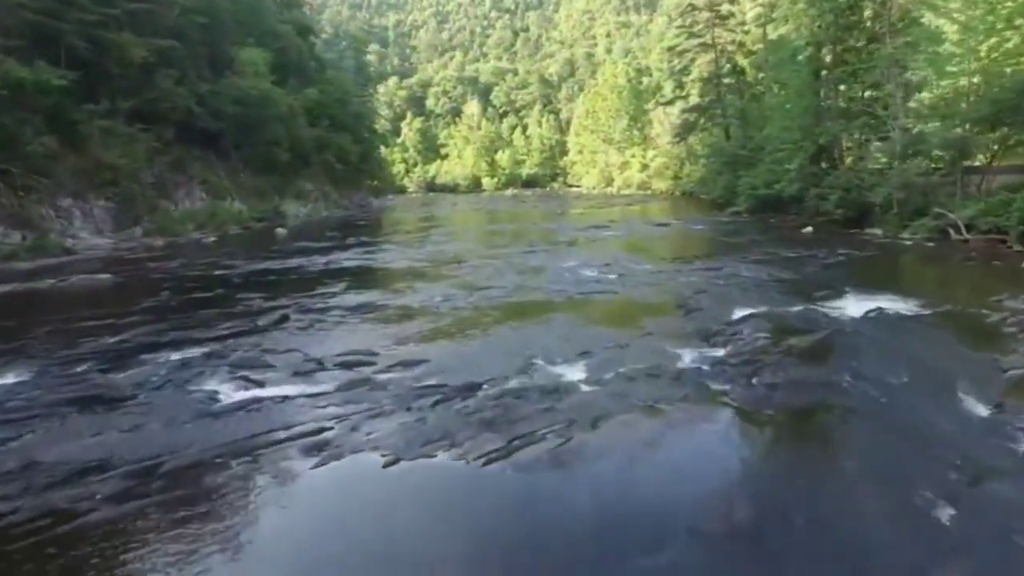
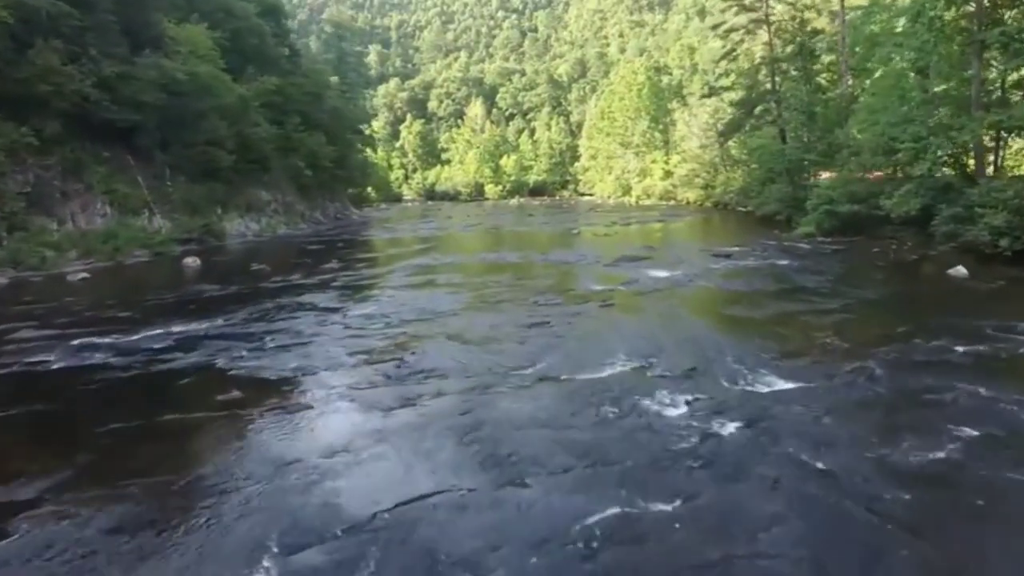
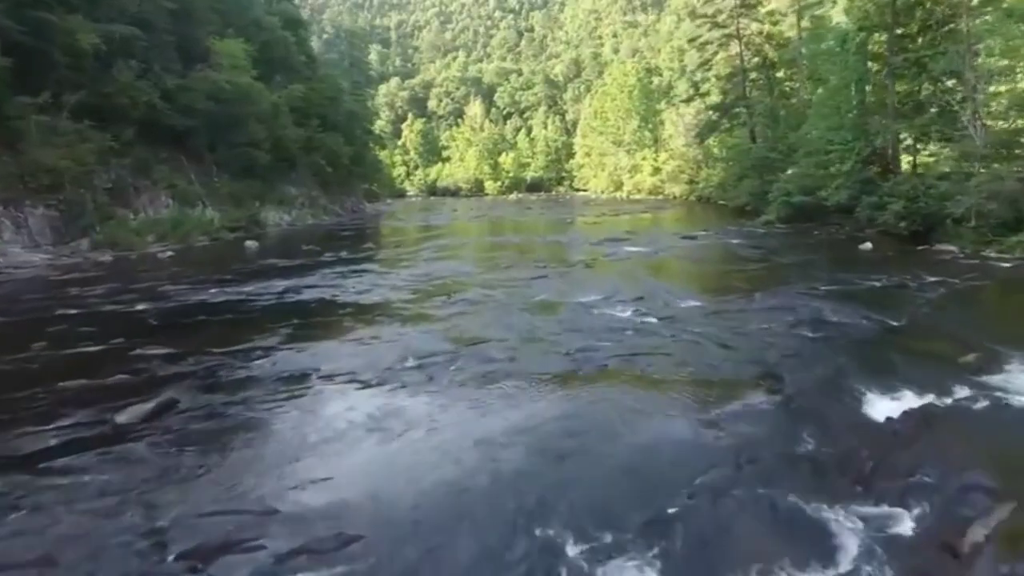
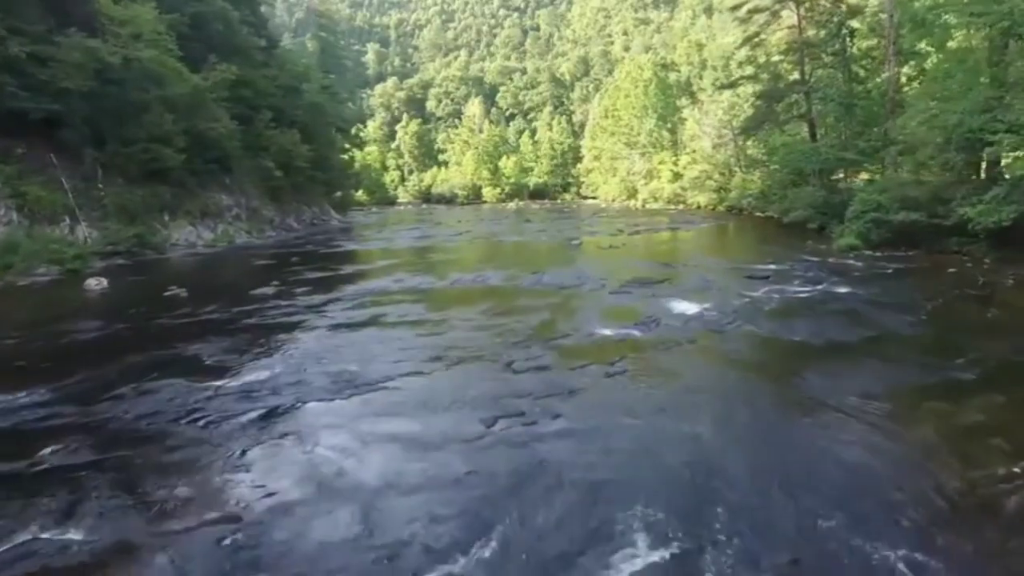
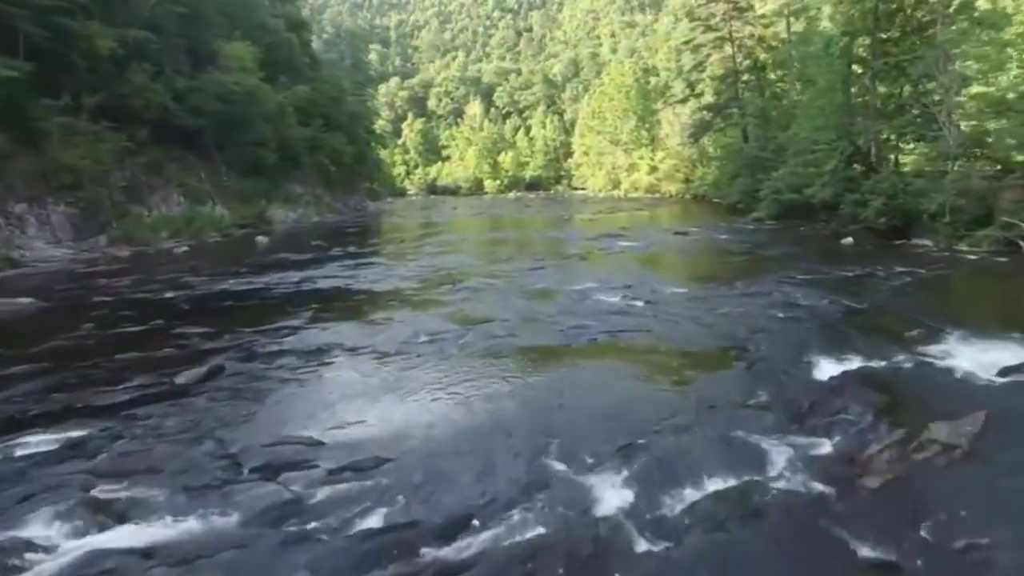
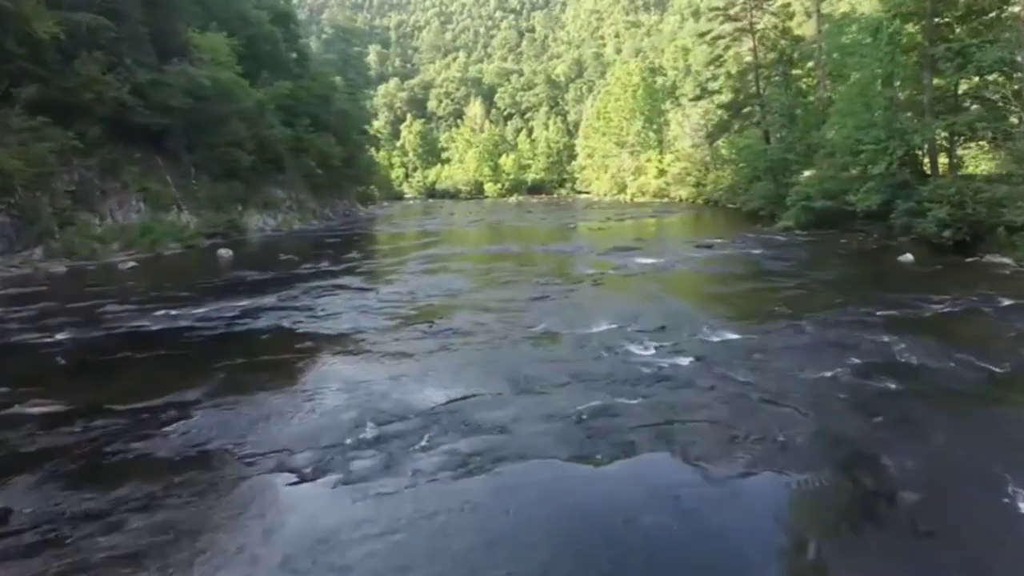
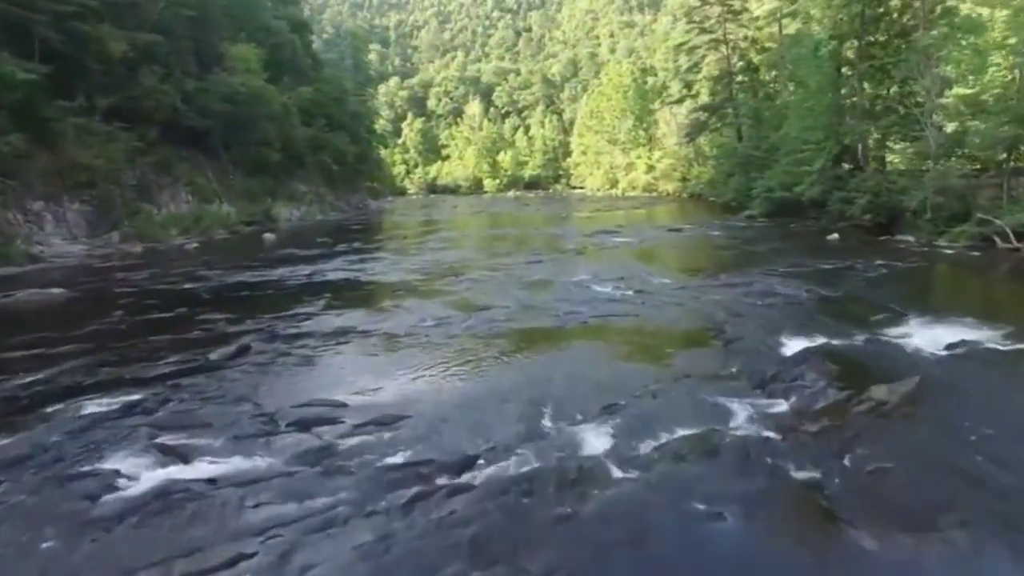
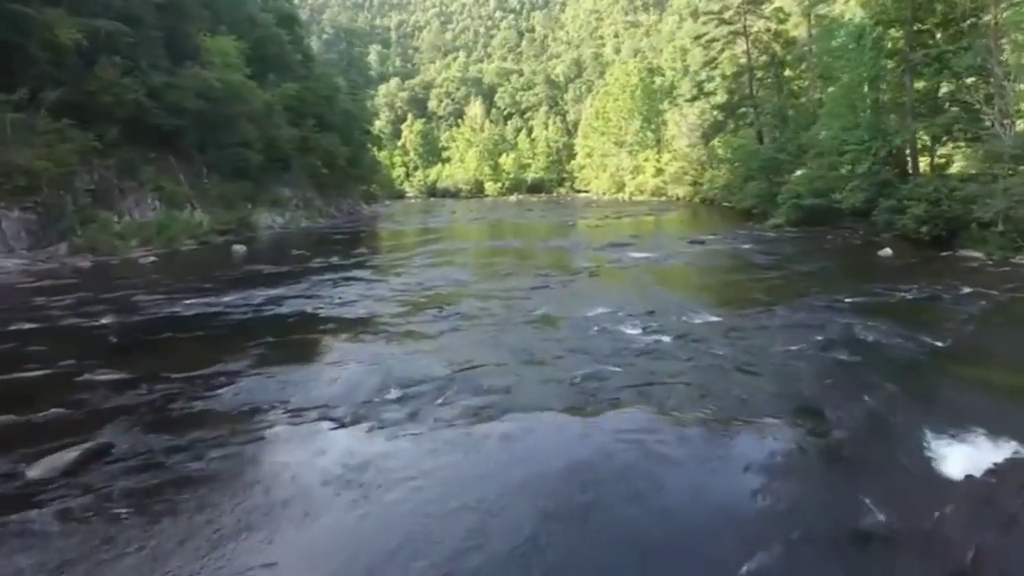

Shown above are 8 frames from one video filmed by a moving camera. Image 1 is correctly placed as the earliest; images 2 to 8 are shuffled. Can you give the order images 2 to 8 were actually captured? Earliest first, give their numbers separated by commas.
7, 5, 3, 8, 6, 2, 4
